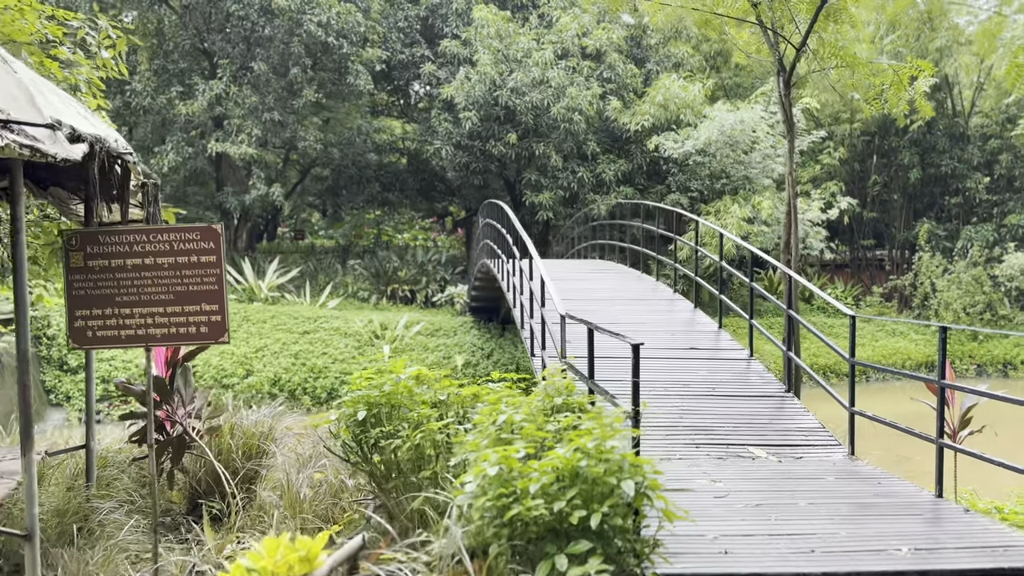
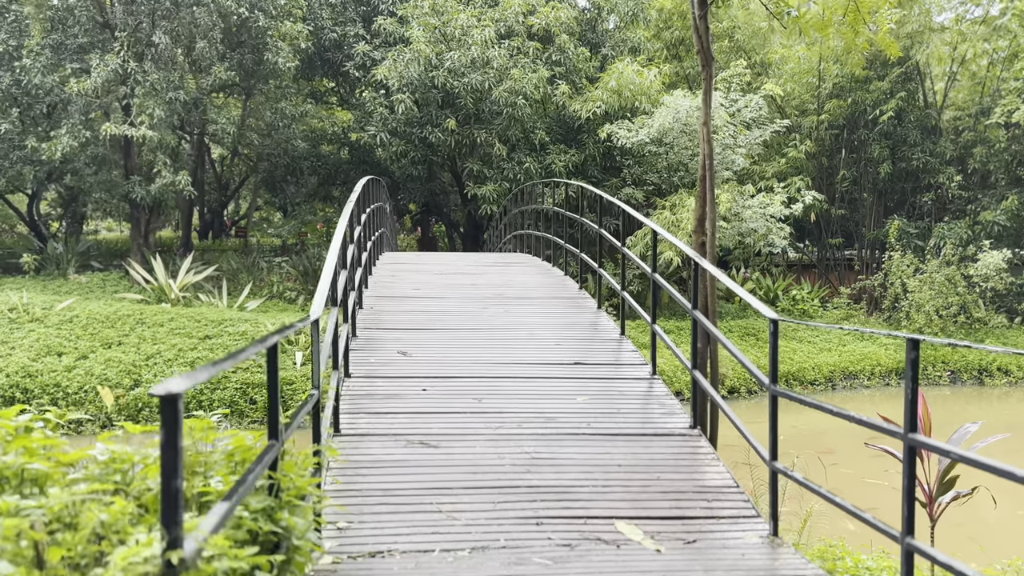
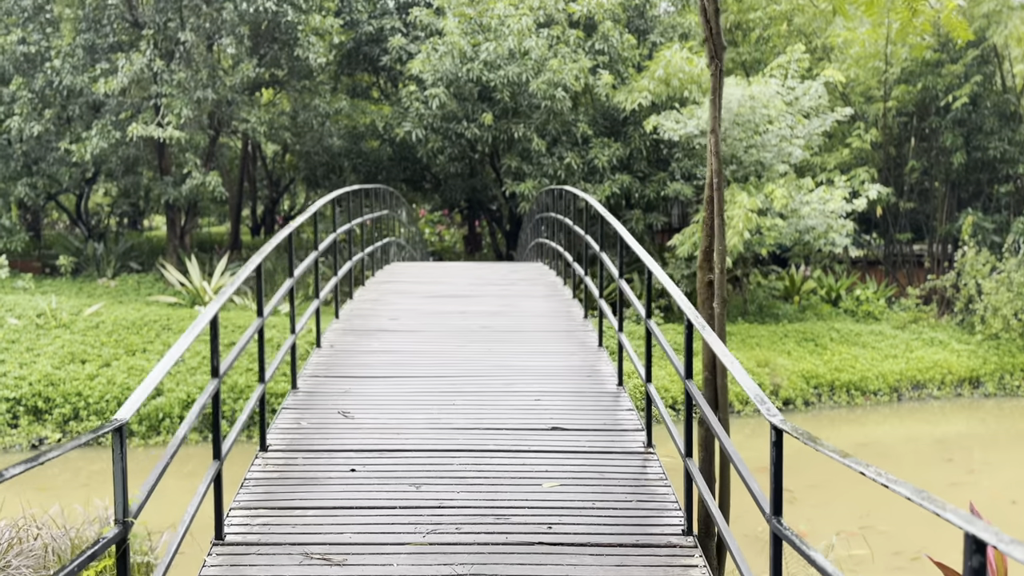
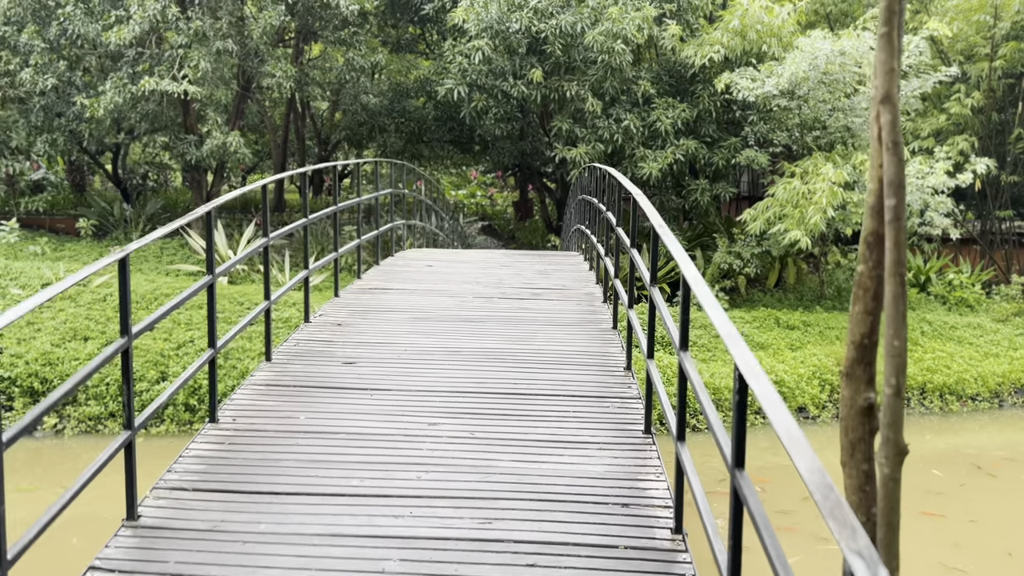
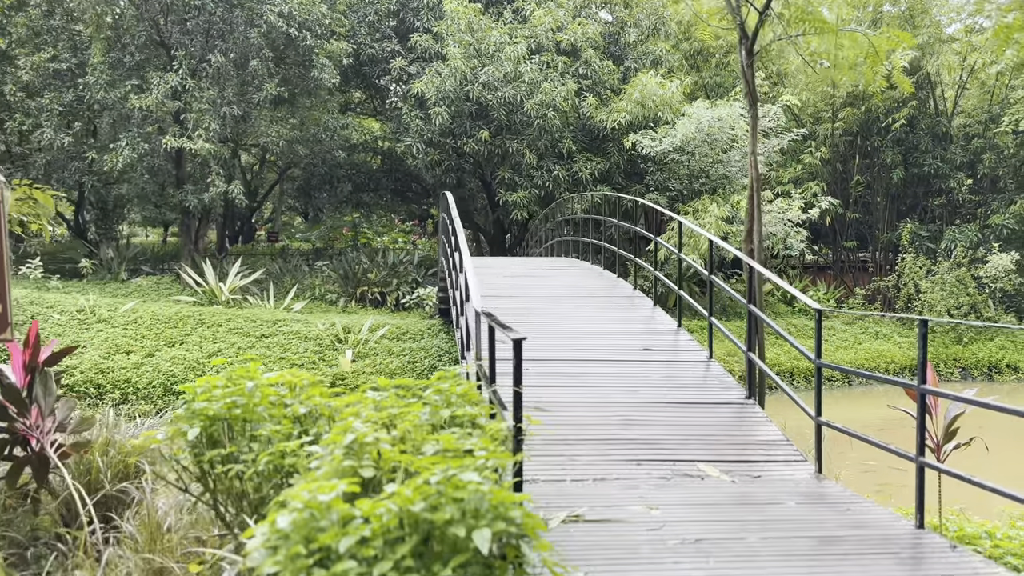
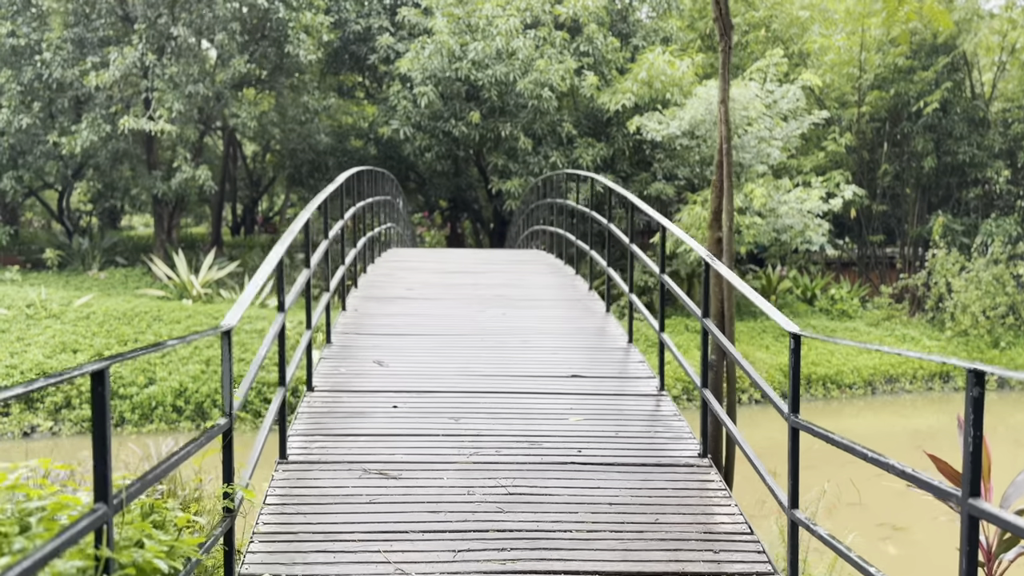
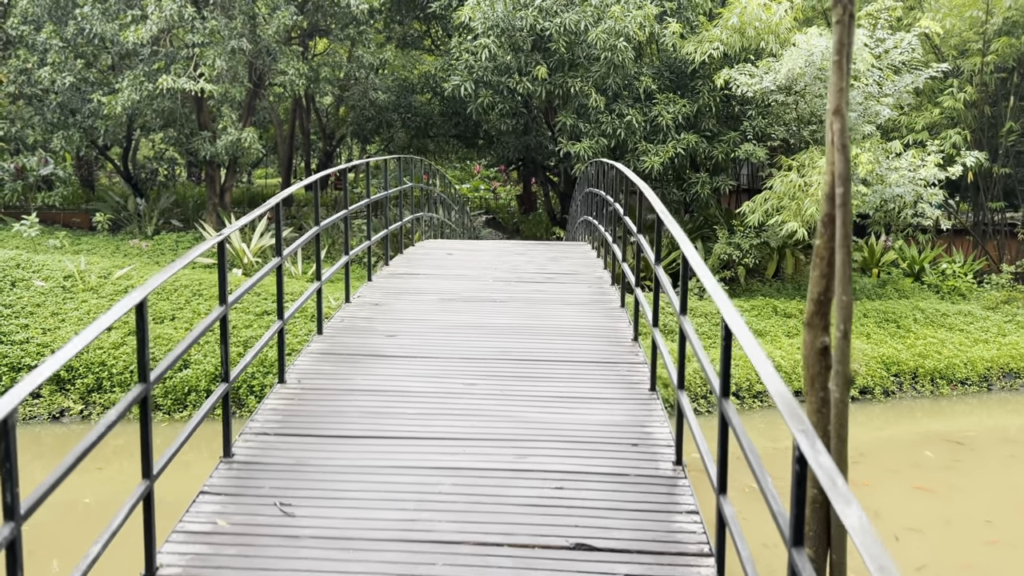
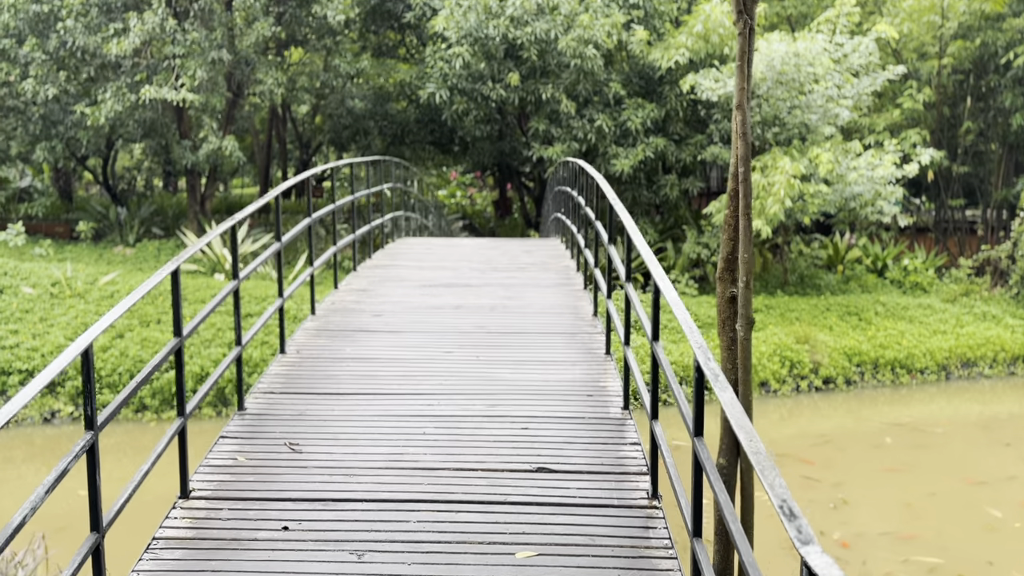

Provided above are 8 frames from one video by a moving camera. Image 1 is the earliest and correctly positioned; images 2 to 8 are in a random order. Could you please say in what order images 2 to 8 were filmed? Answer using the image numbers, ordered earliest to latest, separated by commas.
5, 2, 6, 3, 8, 7, 4
